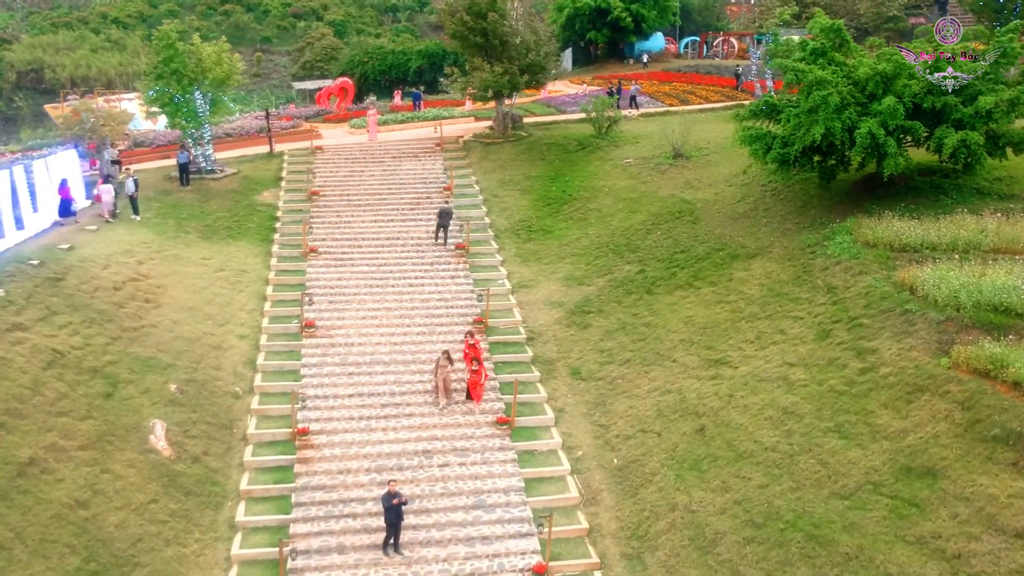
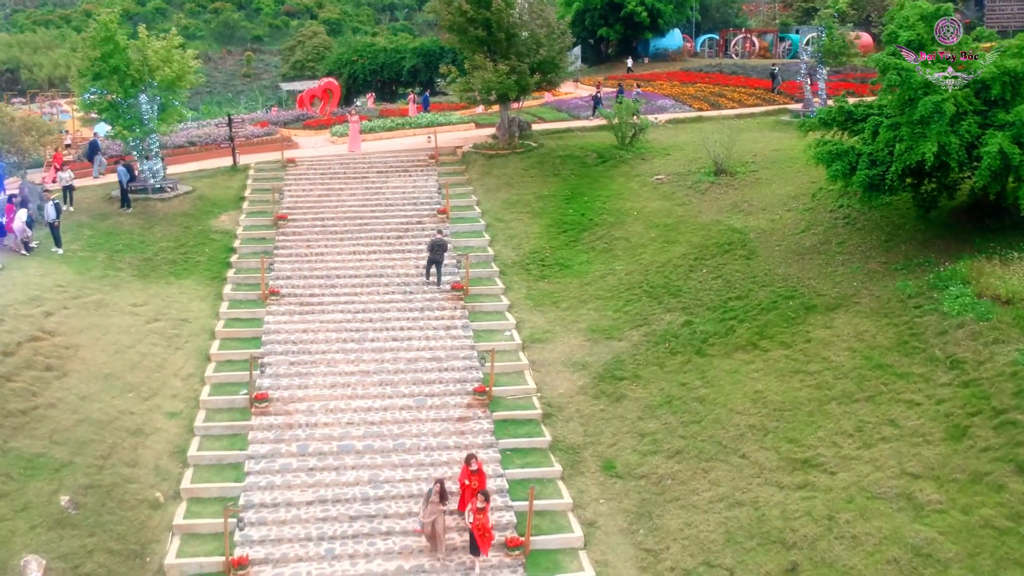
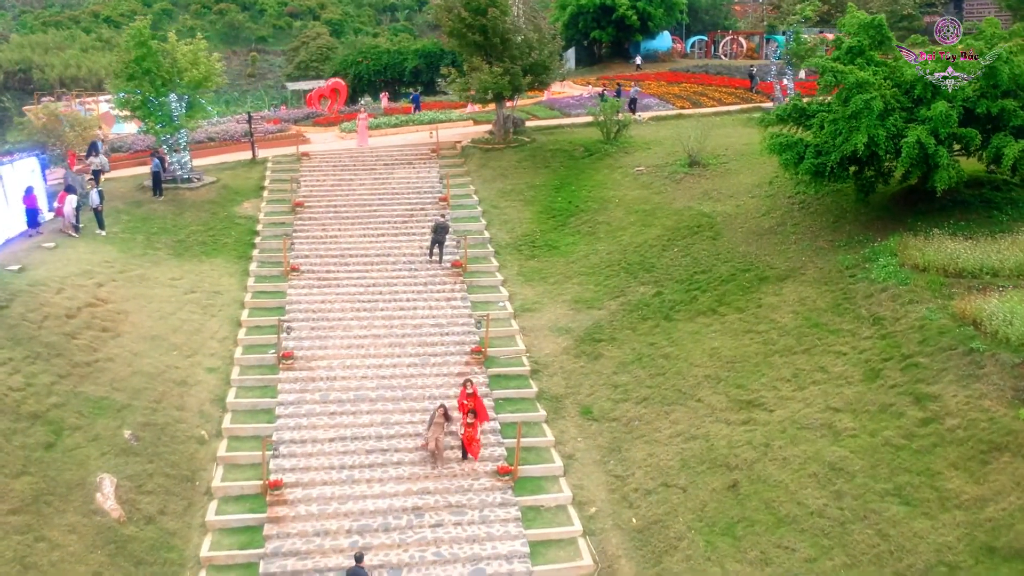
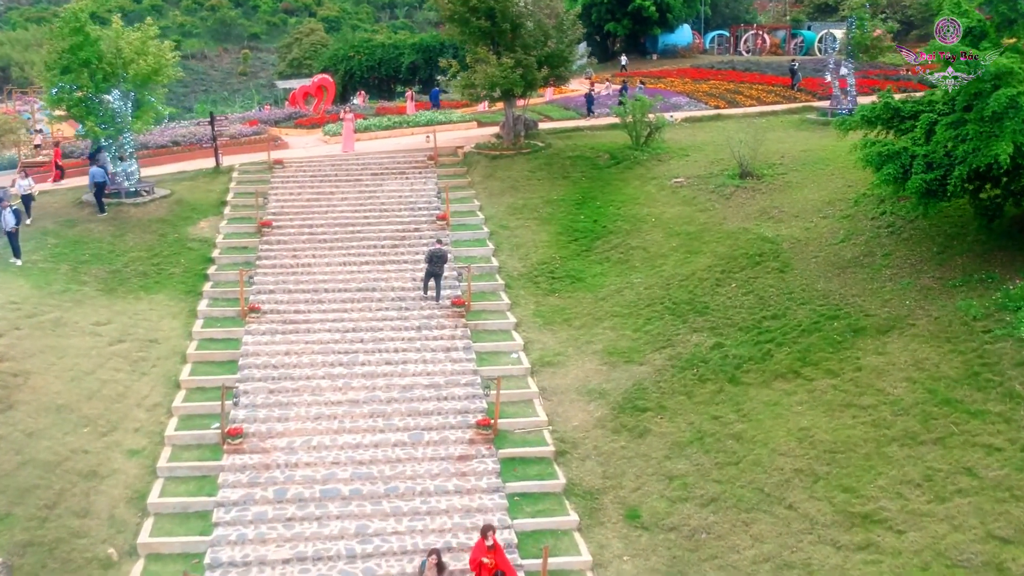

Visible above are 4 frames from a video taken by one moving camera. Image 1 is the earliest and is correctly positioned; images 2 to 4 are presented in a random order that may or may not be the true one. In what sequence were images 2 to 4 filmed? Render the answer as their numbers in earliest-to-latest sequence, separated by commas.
3, 2, 4
